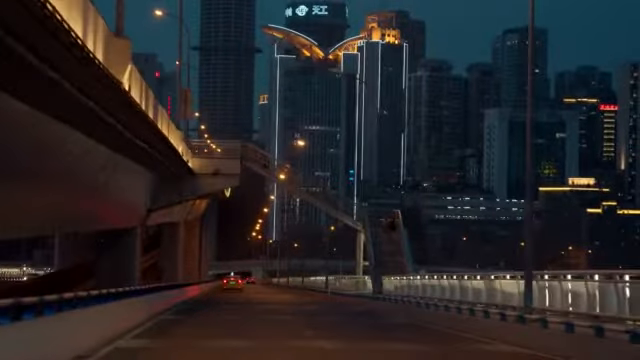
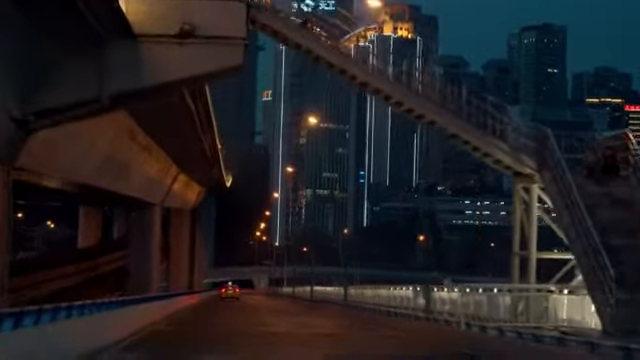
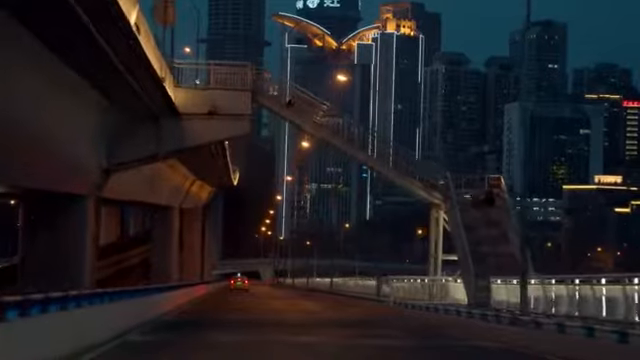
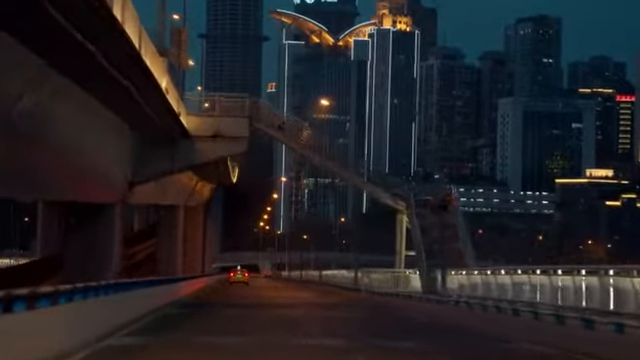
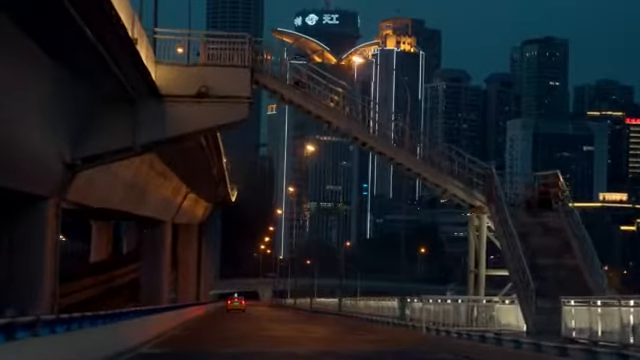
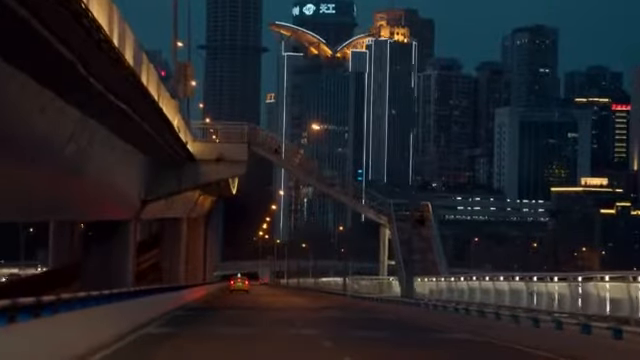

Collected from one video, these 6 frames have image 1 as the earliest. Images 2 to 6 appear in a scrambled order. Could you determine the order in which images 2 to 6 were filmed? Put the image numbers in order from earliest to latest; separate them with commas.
6, 4, 3, 5, 2
